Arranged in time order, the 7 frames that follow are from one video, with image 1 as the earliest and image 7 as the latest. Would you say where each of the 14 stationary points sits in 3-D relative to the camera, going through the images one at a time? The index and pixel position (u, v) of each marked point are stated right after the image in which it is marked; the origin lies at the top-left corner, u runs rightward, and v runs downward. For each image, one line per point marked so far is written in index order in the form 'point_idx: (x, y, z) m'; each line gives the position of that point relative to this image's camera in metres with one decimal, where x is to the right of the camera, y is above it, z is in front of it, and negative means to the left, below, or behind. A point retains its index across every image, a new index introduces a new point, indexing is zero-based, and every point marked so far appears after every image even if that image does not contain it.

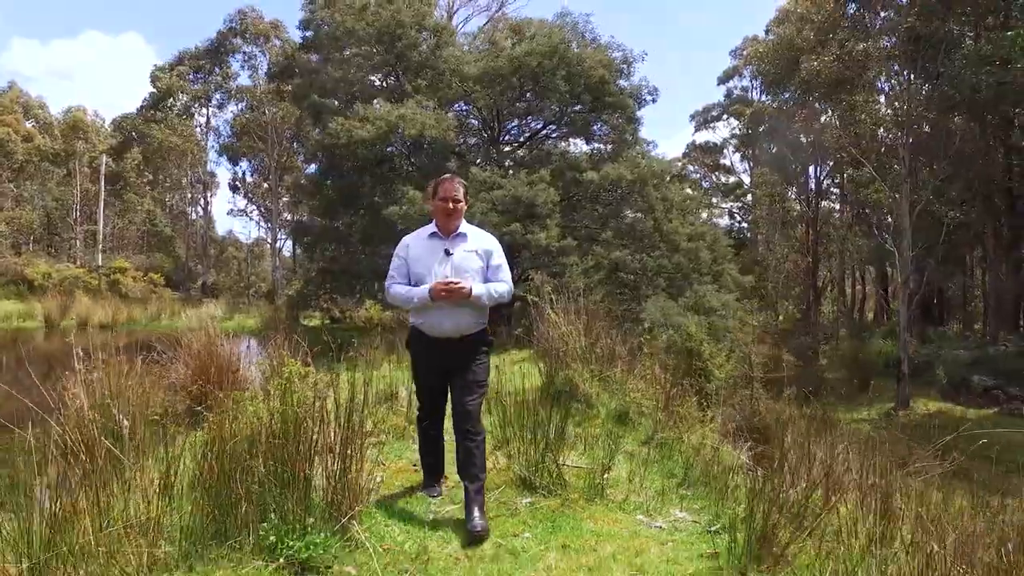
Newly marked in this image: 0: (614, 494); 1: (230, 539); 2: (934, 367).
0: (+0.4, -0.9, +2.9) m
1: (-0.9, -0.8, +2.1) m
2: (+8.7, -1.7, +13.5) m
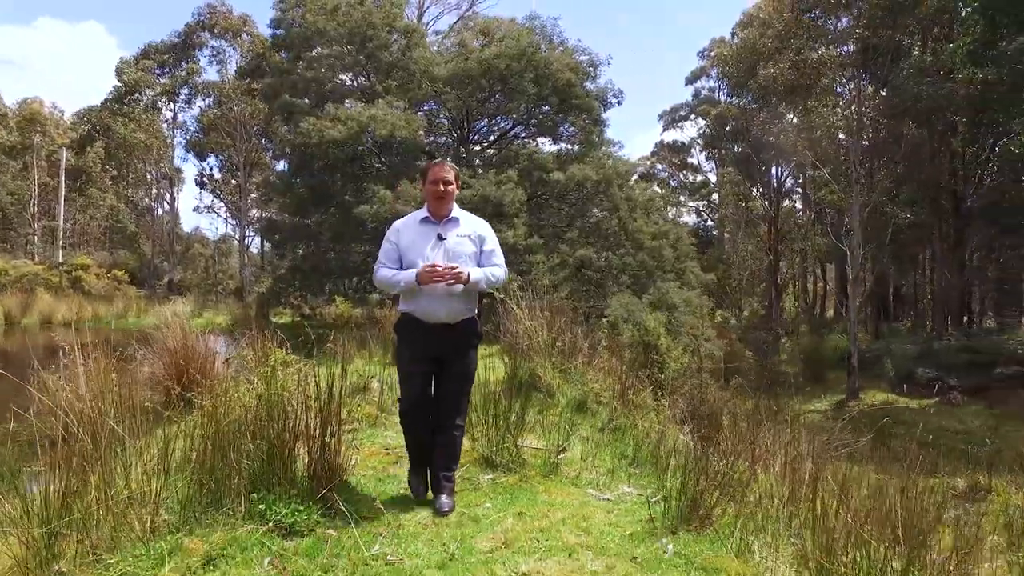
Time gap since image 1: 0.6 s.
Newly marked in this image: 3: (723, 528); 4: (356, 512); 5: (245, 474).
0: (+0.3, -0.9, +3.2) m
1: (-1.0, -0.7, +2.3) m
2: (+8.0, -1.6, +14.2) m
3: (+0.8, -0.9, +2.5) m
4: (-0.6, -0.8, +2.4) m
5: (-0.9, -0.7, +2.4) m
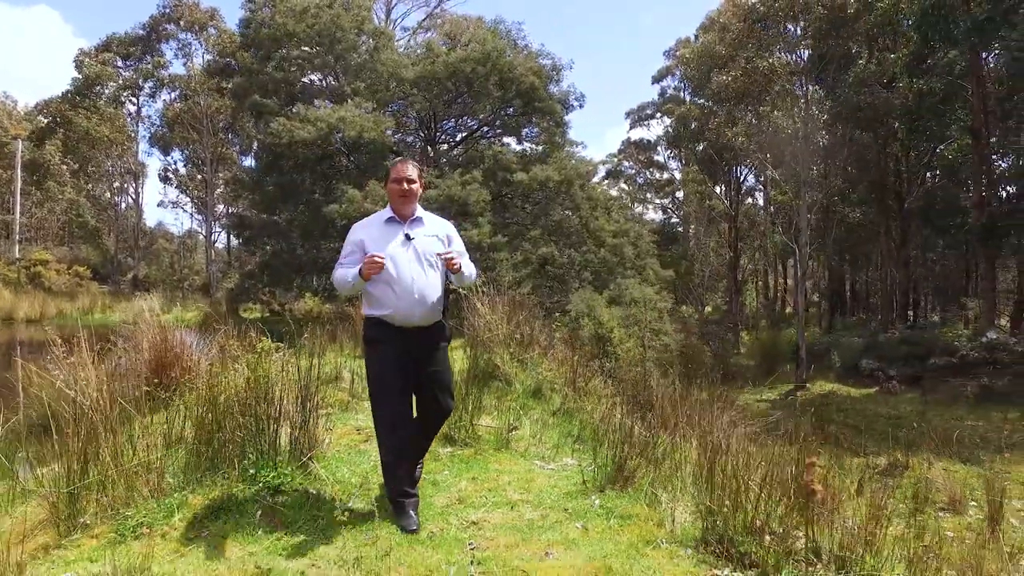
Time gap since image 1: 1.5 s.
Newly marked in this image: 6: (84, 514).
0: (0.0, -0.9, +3.6) m
1: (-1.2, -0.7, +2.7) m
2: (+7.3, -1.5, +15.0) m
3: (+0.6, -0.9, +3.0) m
4: (-0.8, -0.8, +2.8) m
5: (-1.1, -0.7, +2.8) m
6: (-1.6, -0.8, +2.4) m
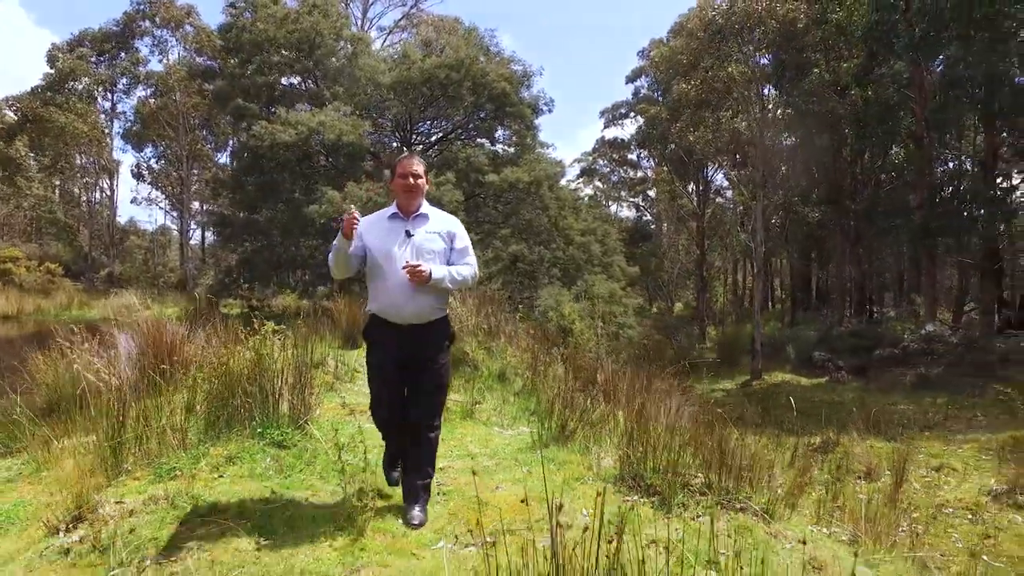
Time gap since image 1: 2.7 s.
0: (-0.2, -0.8, +4.3) m
1: (-1.4, -0.7, +3.3) m
2: (+6.7, -1.4, +15.9) m
3: (+0.4, -0.8, +3.6) m
4: (-1.0, -0.8, +3.4) m
5: (-1.3, -0.6, +3.4) m
6: (-1.7, -0.8, +3.0) m
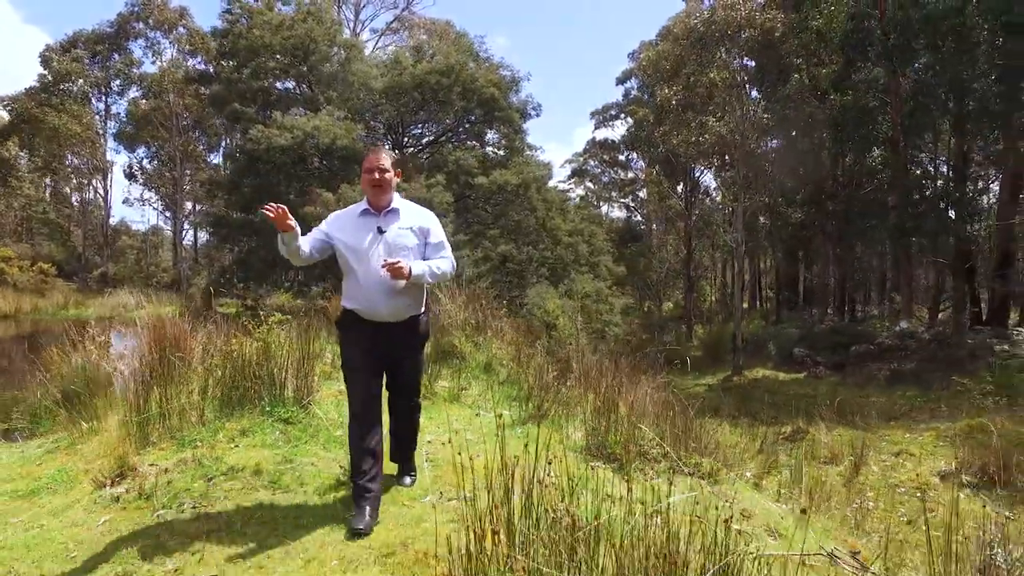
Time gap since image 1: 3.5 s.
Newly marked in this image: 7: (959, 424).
0: (-0.3, -0.8, +4.7) m
1: (-1.5, -0.7, +3.7) m
2: (+6.4, -1.4, +16.4) m
3: (+0.3, -0.8, +4.1) m
4: (-1.1, -0.7, +3.8) m
5: (-1.5, -0.6, +3.8) m
6: (-1.8, -0.7, +3.4) m
7: (+5.5, -1.7, +8.1) m
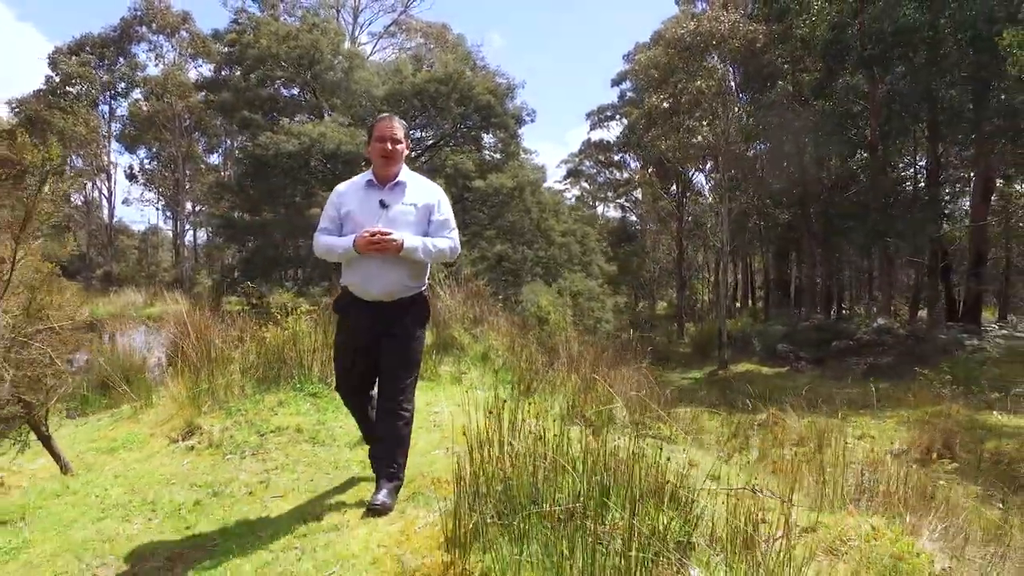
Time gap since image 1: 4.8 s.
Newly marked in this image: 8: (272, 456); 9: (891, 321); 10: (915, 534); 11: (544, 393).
0: (-0.4, -0.8, +5.3) m
1: (-1.5, -0.6, +4.4) m
2: (+6.3, -1.4, +17.1) m
3: (+0.2, -0.8, +4.7) m
4: (-1.1, -0.7, +4.5) m
5: (-1.5, -0.6, +4.4) m
6: (-1.9, -0.7, +4.0) m
7: (+5.4, -1.7, +8.8) m
8: (-1.1, -0.8, +3.1) m
9: (+8.9, -0.8, +15.4) m
10: (+1.3, -0.8, +2.1) m
11: (+0.2, -0.8, +4.7) m
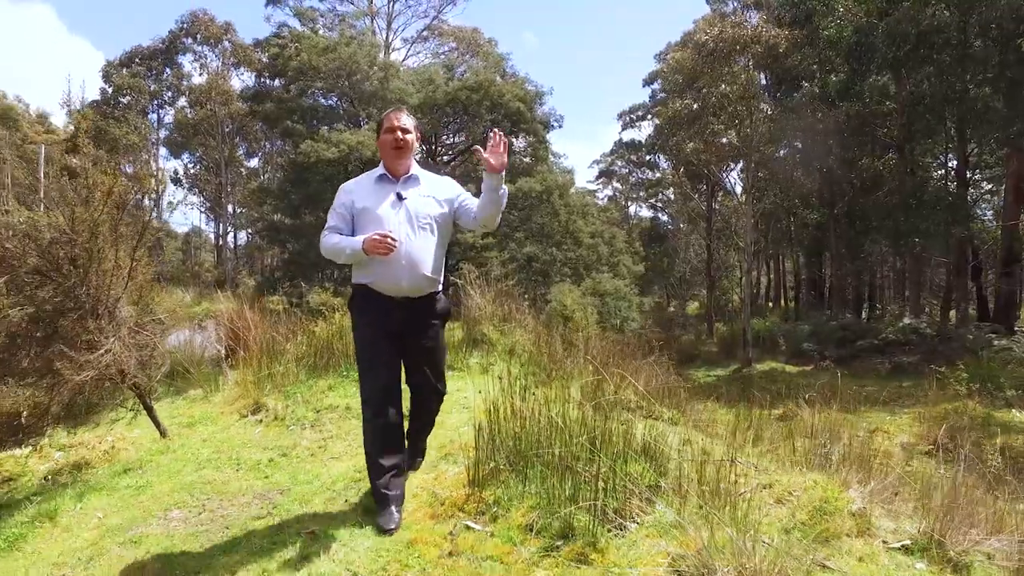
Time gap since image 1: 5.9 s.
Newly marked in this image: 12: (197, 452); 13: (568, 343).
0: (-0.2, -0.8, +5.9) m
1: (-1.4, -0.6, +5.0) m
2: (+7.1, -1.4, +17.3) m
3: (+0.4, -0.8, +5.2) m
4: (-1.0, -0.7, +5.0) m
5: (-1.3, -0.6, +5.0) m
6: (-1.7, -0.7, +4.6) m
7: (+5.8, -1.6, +9.1) m
8: (-1.0, -0.8, +3.6) m
9: (+9.5, -0.8, +15.5) m
10: (+1.3, -0.8, +2.6) m
11: (+0.4, -0.8, +5.2) m
12: (-1.6, -0.8, +3.3) m
13: (+0.6, -0.6, +7.1) m
